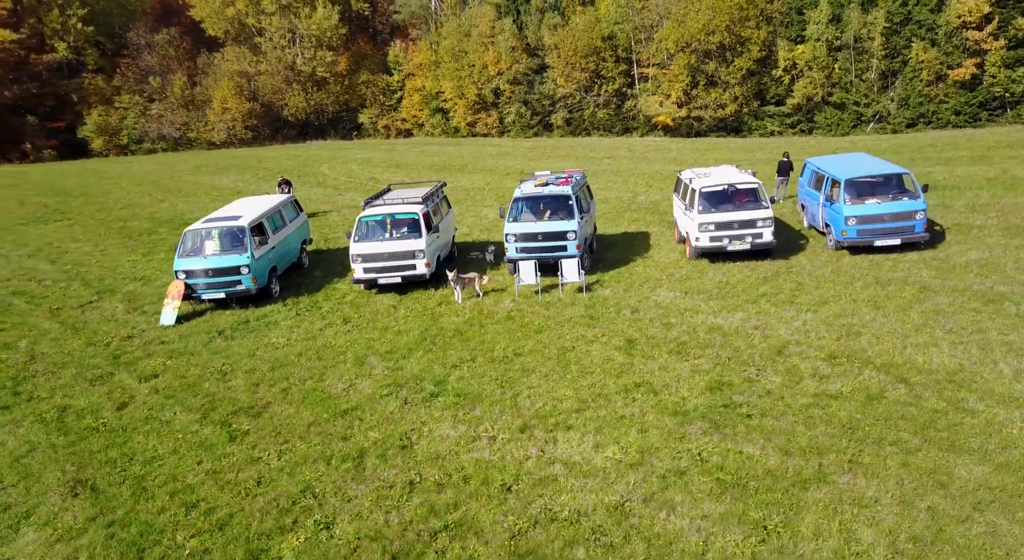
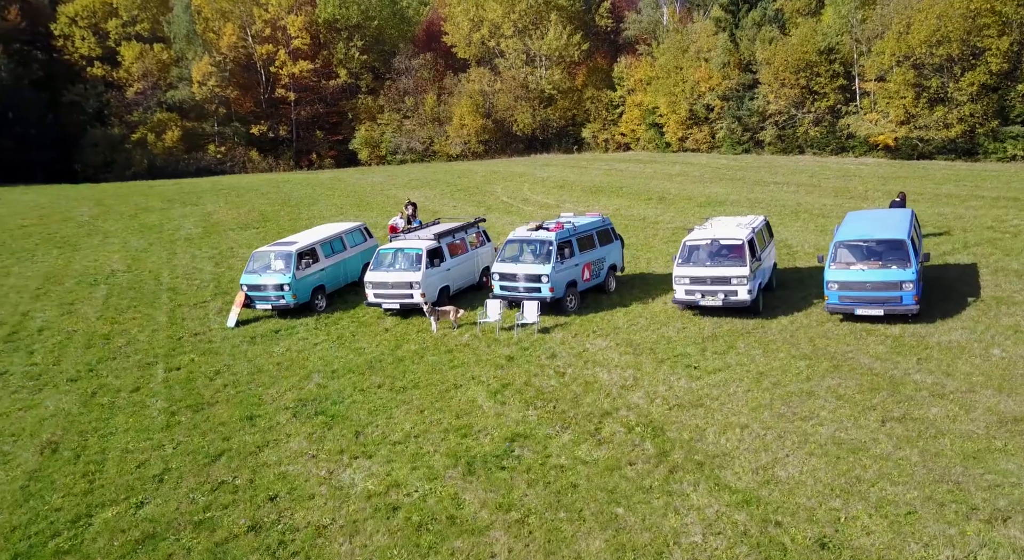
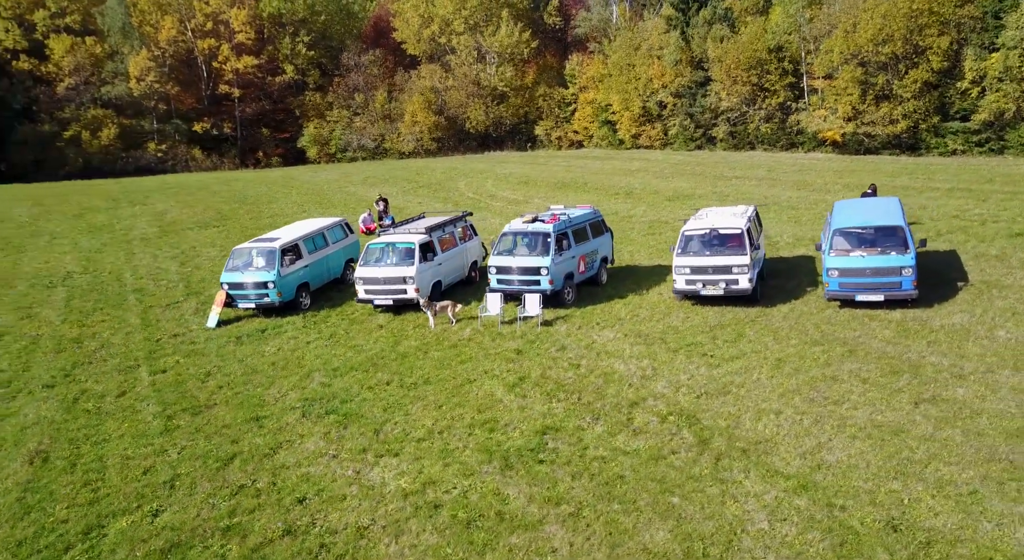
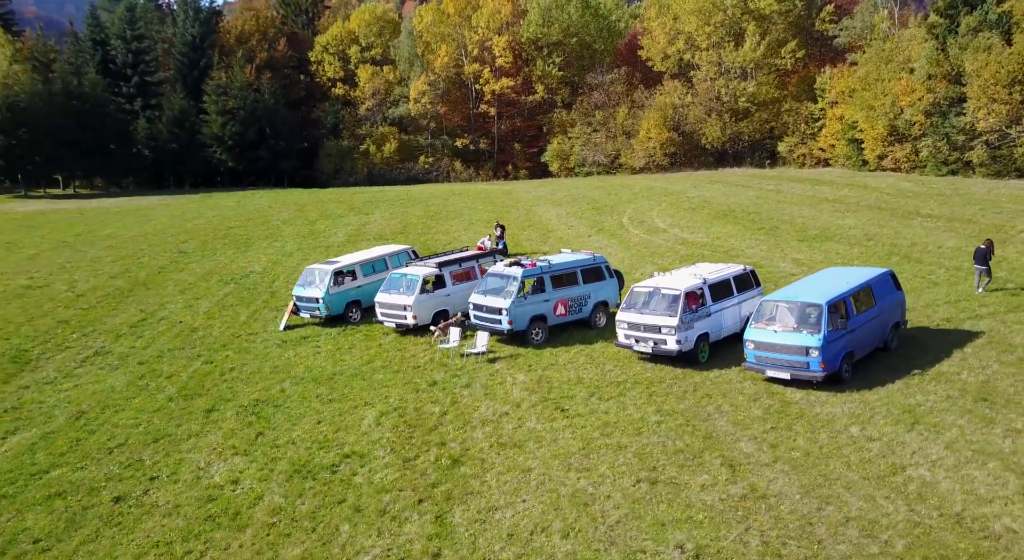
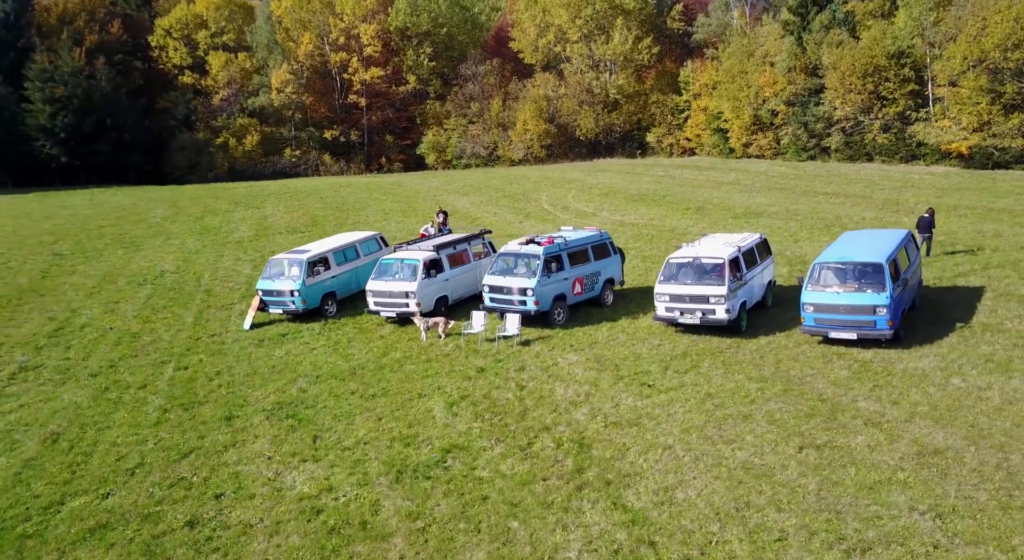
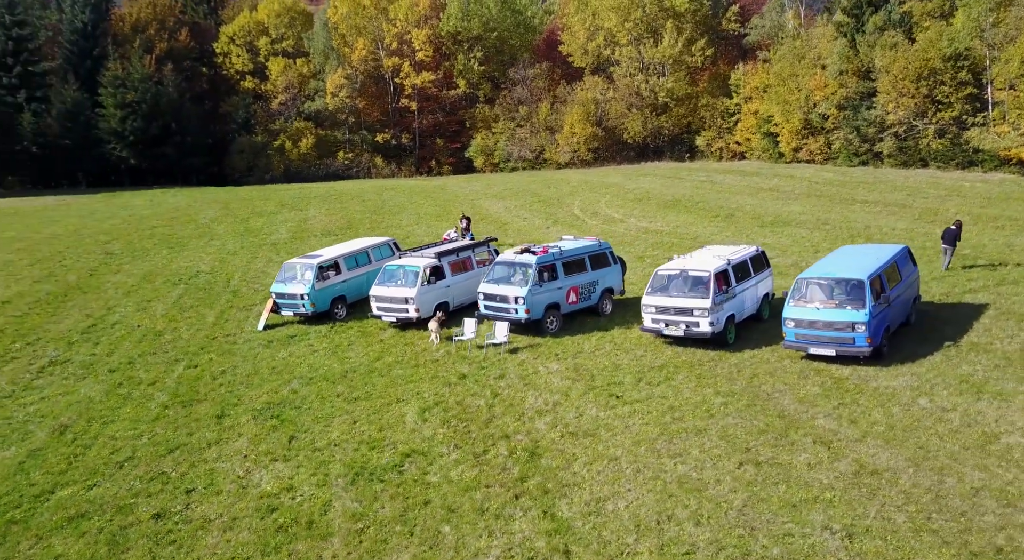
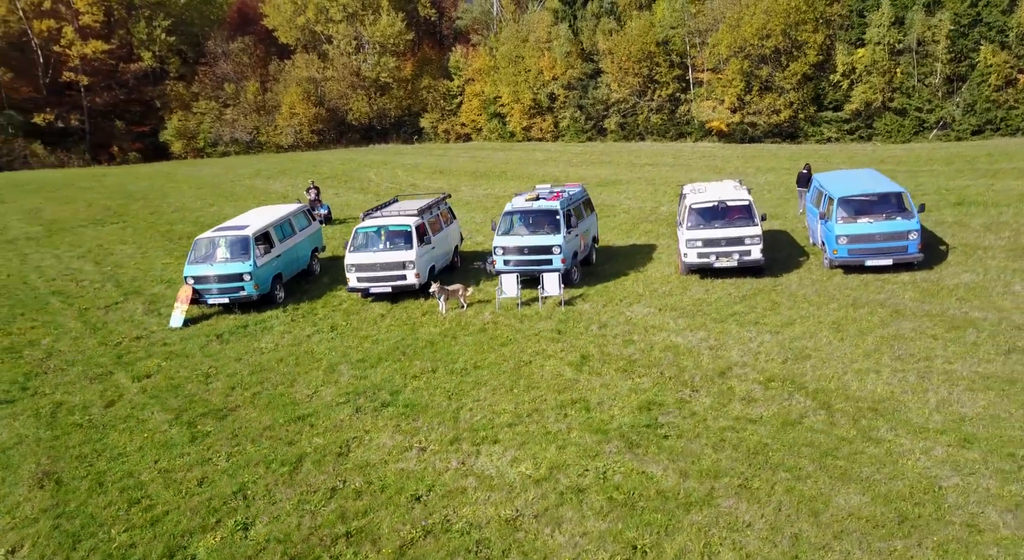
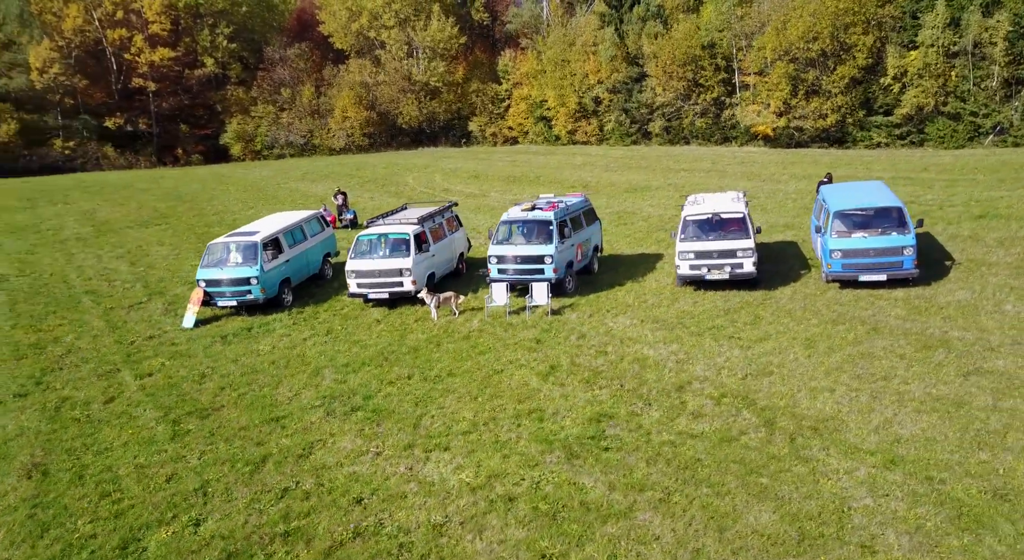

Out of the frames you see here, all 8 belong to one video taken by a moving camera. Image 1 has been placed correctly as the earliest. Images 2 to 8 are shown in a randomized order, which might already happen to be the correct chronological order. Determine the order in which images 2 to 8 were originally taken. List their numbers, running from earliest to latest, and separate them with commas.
7, 8, 3, 2, 5, 6, 4
